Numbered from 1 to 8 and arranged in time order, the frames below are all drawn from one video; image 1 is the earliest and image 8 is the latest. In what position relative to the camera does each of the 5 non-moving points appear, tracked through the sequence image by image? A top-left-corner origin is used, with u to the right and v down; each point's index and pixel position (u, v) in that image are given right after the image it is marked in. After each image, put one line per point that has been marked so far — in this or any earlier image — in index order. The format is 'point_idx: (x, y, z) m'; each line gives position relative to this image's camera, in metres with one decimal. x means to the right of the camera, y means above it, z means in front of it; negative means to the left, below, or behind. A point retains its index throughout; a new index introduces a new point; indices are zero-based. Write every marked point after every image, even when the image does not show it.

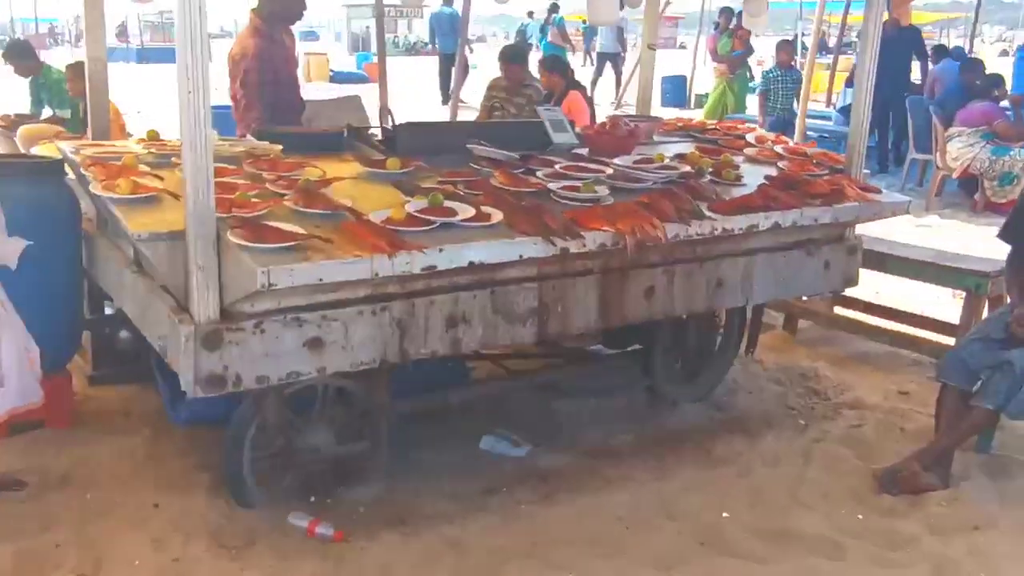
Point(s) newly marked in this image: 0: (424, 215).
0: (-0.3, +0.2, +2.9) m
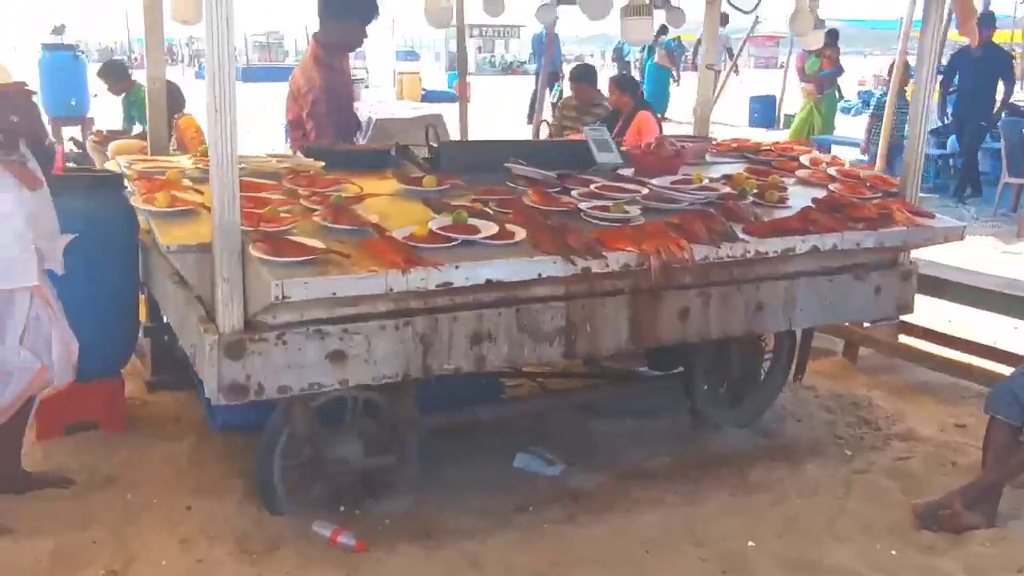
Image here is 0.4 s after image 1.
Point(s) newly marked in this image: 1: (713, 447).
0: (-0.2, +0.2, +2.9) m
1: (+0.8, -0.6, +4.0) m
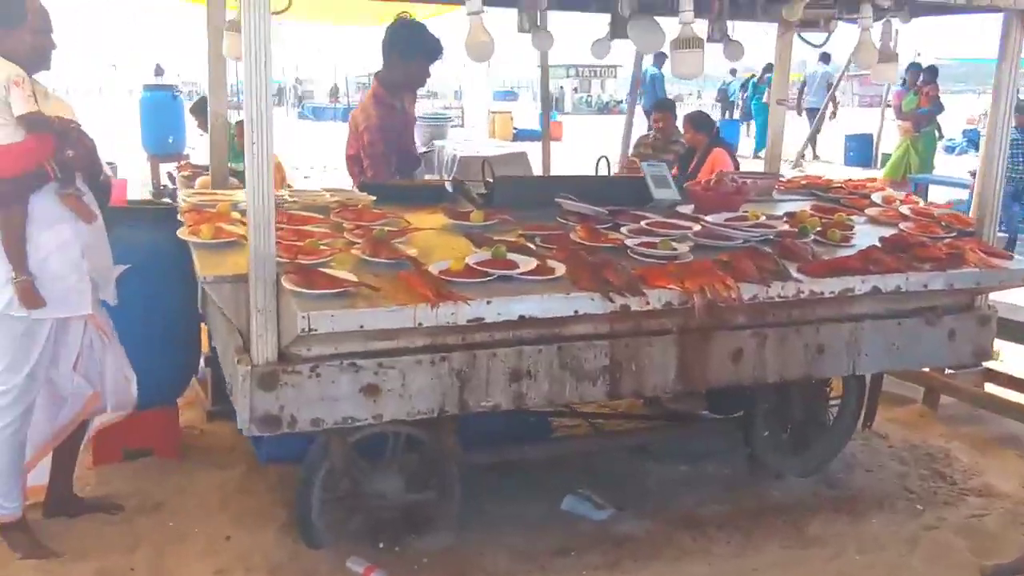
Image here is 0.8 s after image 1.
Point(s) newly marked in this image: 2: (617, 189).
0: (-0.1, +0.1, +2.9) m
1: (+1.0, -0.8, +3.8) m
2: (+0.4, +0.4, +3.9) m
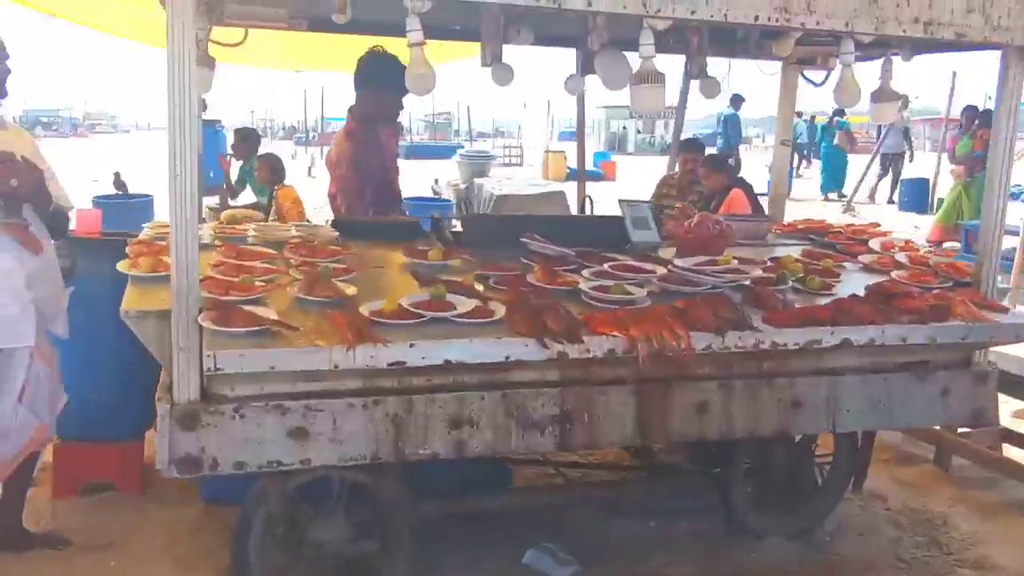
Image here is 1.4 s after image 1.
0: (-0.3, -0.1, +2.8) m
1: (+0.9, -1.0, +3.5) m
2: (+0.3, +0.2, +3.8) m
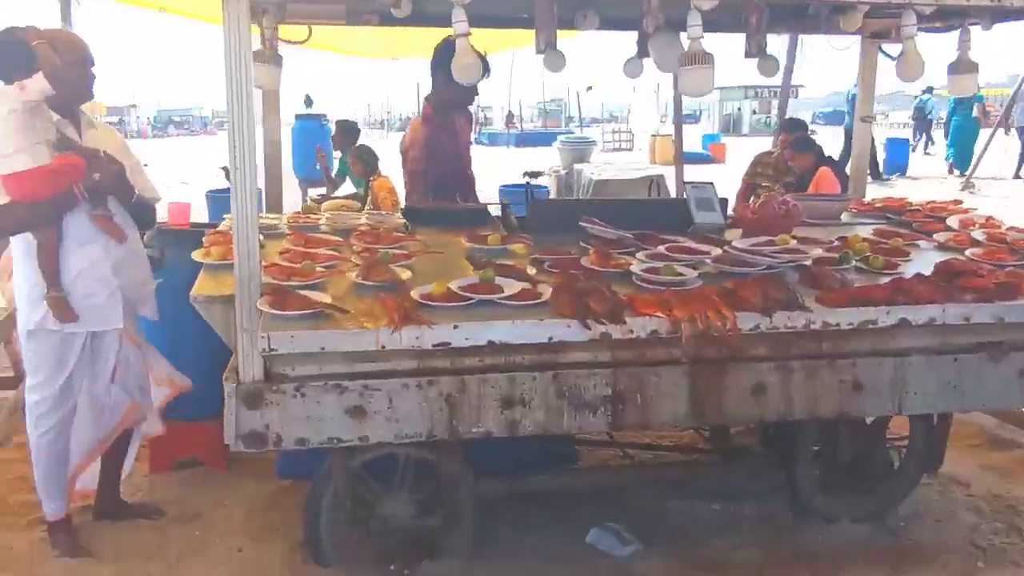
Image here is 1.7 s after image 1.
0: (-0.1, 0.0, +2.9) m
1: (+1.1, -0.9, +3.5) m
2: (+0.6, +0.3, +3.8) m
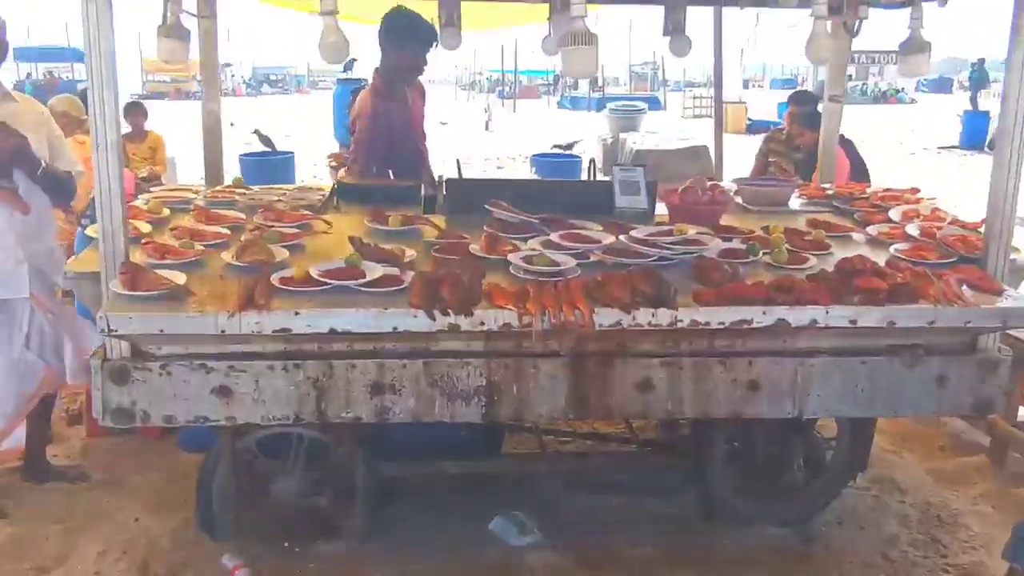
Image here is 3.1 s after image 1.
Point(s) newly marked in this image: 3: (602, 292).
0: (-0.5, 0.0, +2.8) m
1: (+0.7, -0.9, +3.4) m
2: (+0.2, +0.3, +3.7) m
3: (+0.3, 0.0, +2.8) m
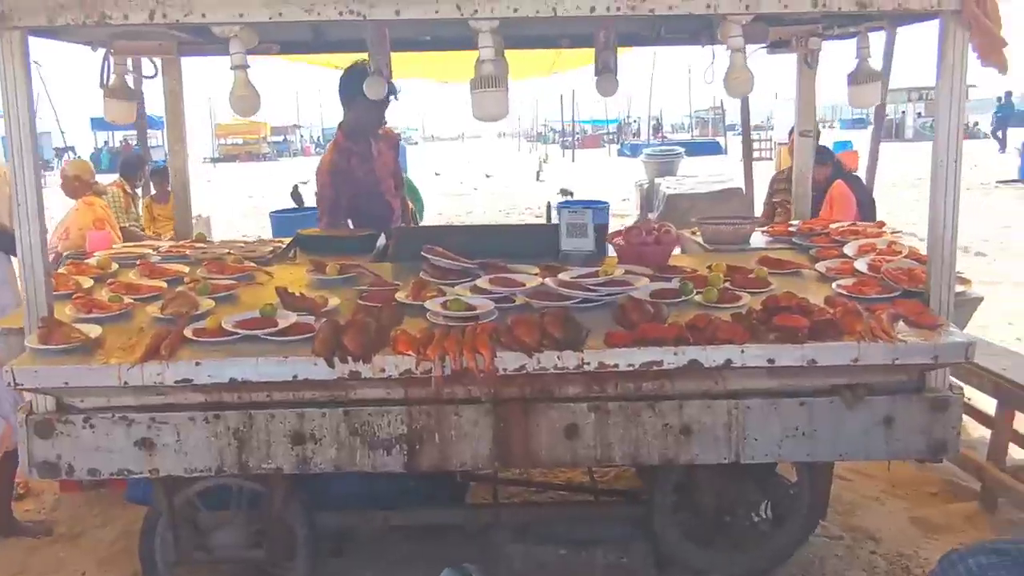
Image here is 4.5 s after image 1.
0: (-0.8, -0.1, +2.8) m
1: (+0.5, -1.0, +3.2) m
2: (0.0, +0.2, +3.6) m
3: (0.0, -0.1, +2.7) m
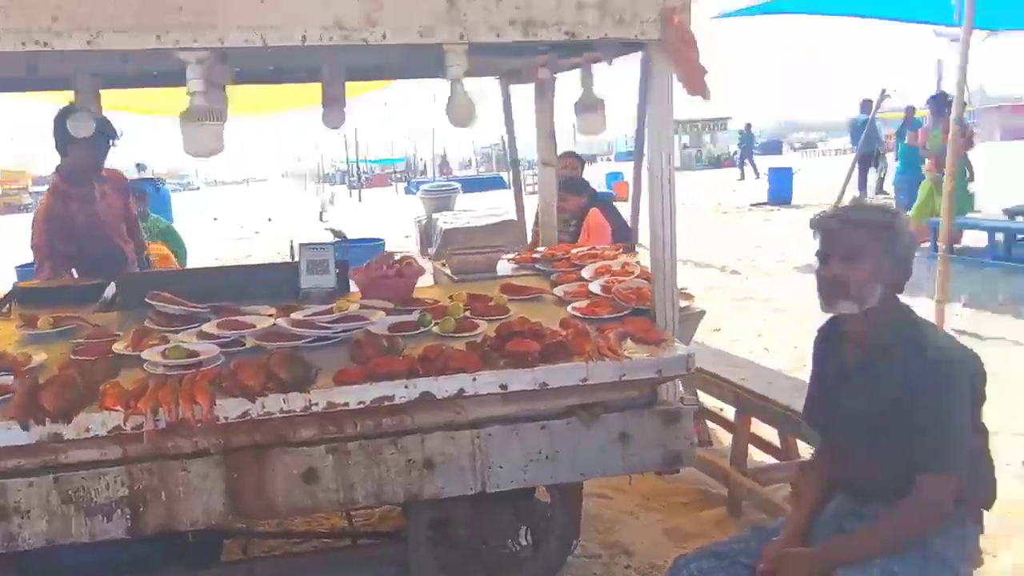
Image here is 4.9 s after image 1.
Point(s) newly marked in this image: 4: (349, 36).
0: (-1.5, -0.3, +2.5) m
1: (-0.3, -1.1, +3.1) m
2: (-0.9, 0.0, +3.5) m
3: (-0.7, -0.2, +2.6) m
4: (-0.4, +0.7, +2.6) m
